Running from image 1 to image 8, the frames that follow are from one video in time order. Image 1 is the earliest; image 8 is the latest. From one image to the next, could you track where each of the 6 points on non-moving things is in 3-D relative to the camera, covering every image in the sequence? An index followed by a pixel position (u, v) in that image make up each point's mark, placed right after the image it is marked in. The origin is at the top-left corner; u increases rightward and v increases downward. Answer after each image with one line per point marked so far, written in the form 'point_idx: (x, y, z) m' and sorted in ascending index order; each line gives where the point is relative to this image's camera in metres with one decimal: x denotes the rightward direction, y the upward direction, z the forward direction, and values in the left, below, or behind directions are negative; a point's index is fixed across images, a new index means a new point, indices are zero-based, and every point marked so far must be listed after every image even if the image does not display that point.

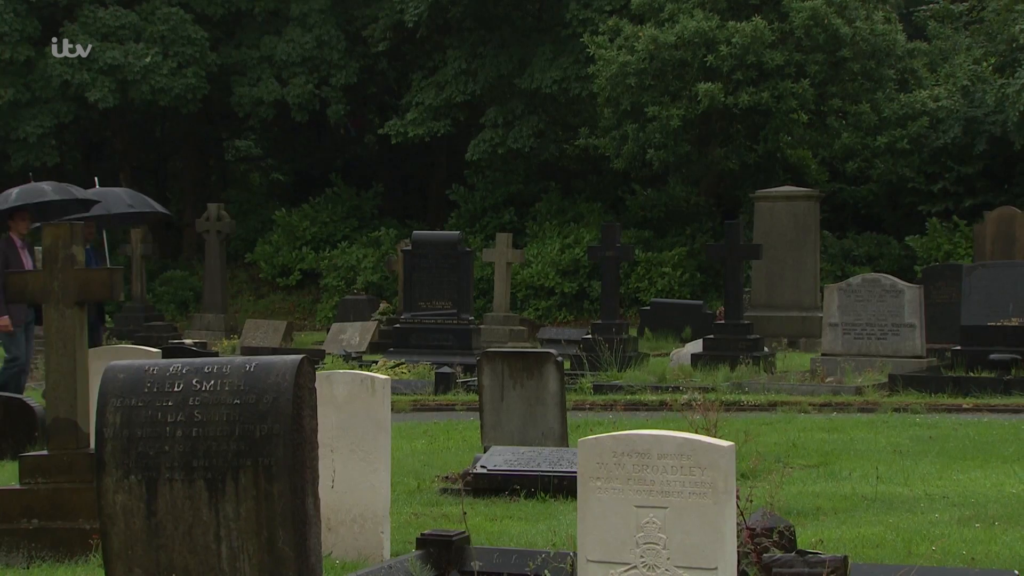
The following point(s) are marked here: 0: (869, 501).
0: (+2.7, -1.6, +7.9) m
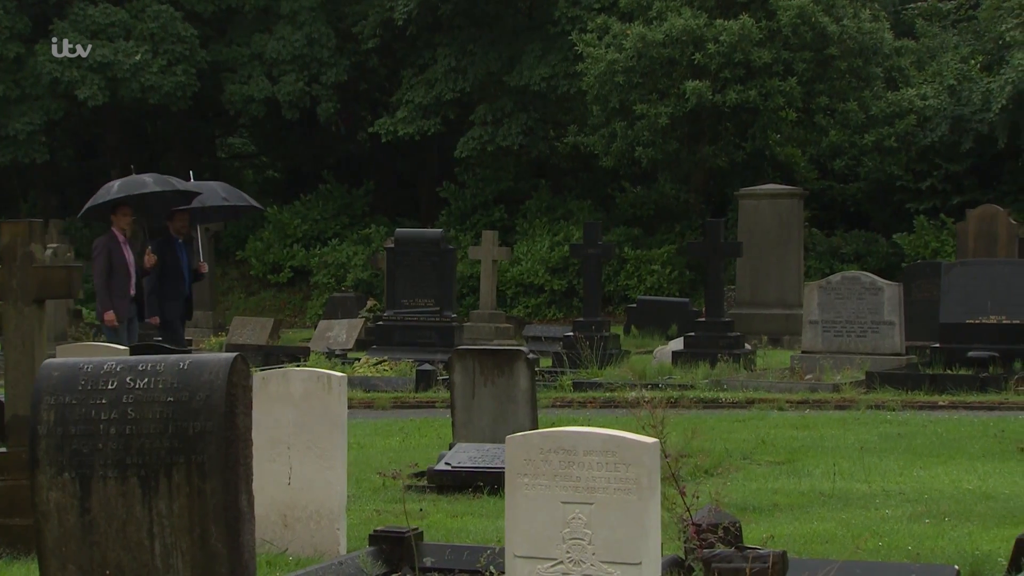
0: (+2.4, -1.6, +7.9) m
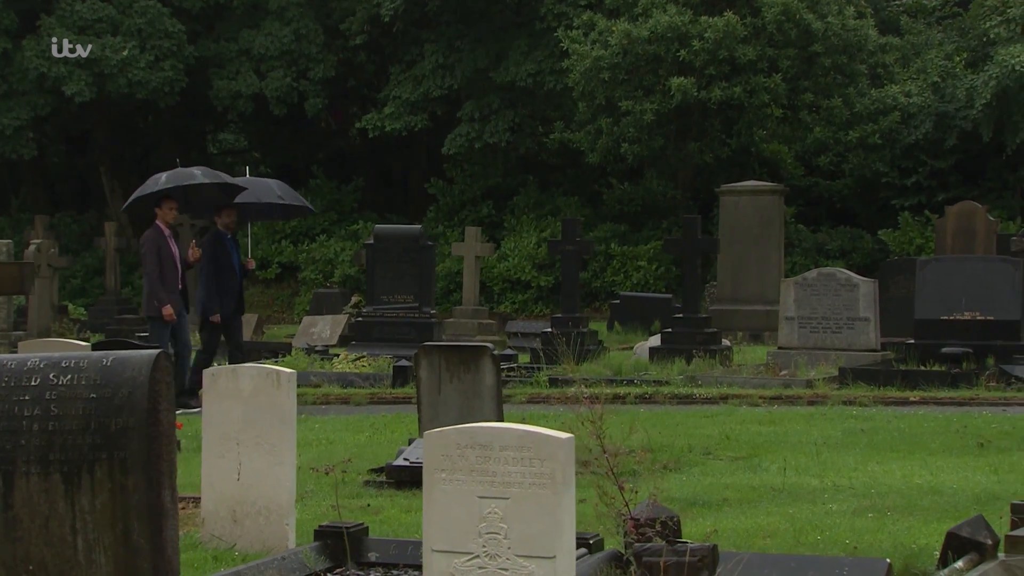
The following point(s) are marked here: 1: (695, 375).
0: (+2.0, -1.6, +8.0) m
1: (+3.1, -1.5, +17.3) m
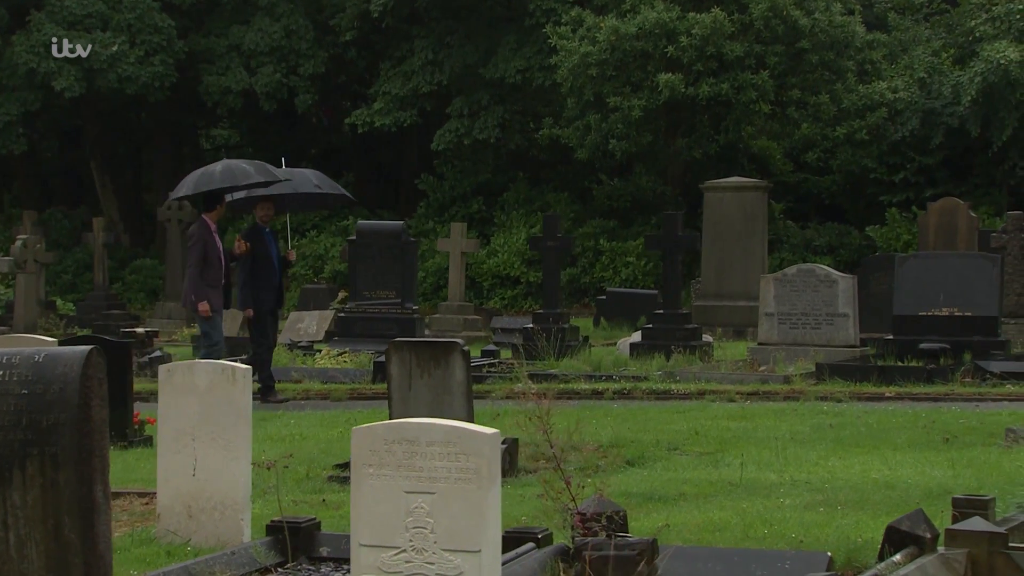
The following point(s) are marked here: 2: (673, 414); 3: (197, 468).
0: (+1.7, -1.6, +8.1) m
1: (+2.7, -1.4, +17.4) m
2: (+2.0, -1.6, +13.0) m
3: (-2.1, -1.2, +6.9) m
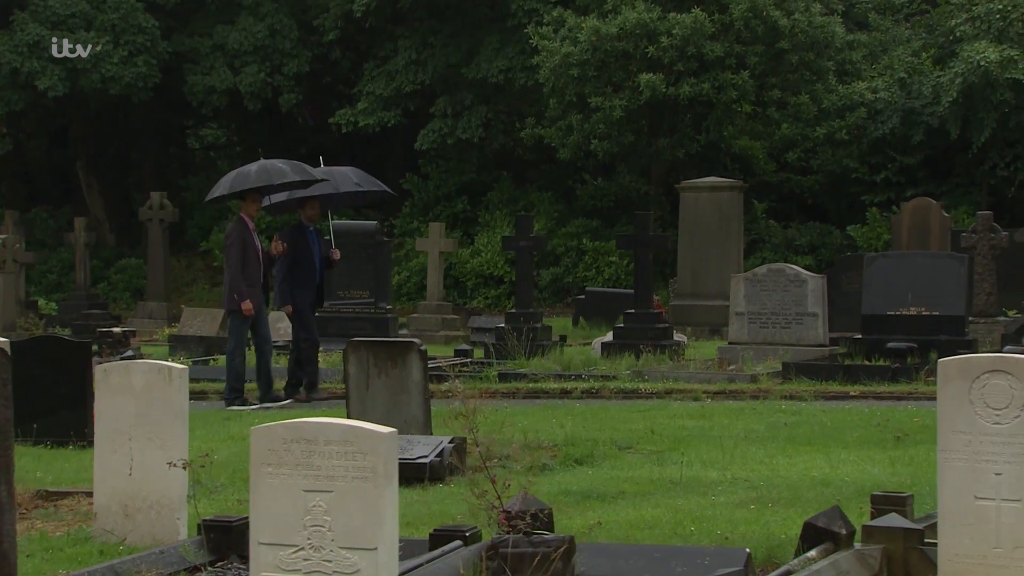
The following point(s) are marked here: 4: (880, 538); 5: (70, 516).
0: (+1.3, -1.6, +8.2) m
1: (+2.2, -1.4, +17.5) m
2: (+1.6, -1.6, +13.1) m
3: (-2.6, -1.2, +6.9) m
4: (+2.1, -1.5, +5.9) m
5: (-3.4, -1.8, +7.9) m
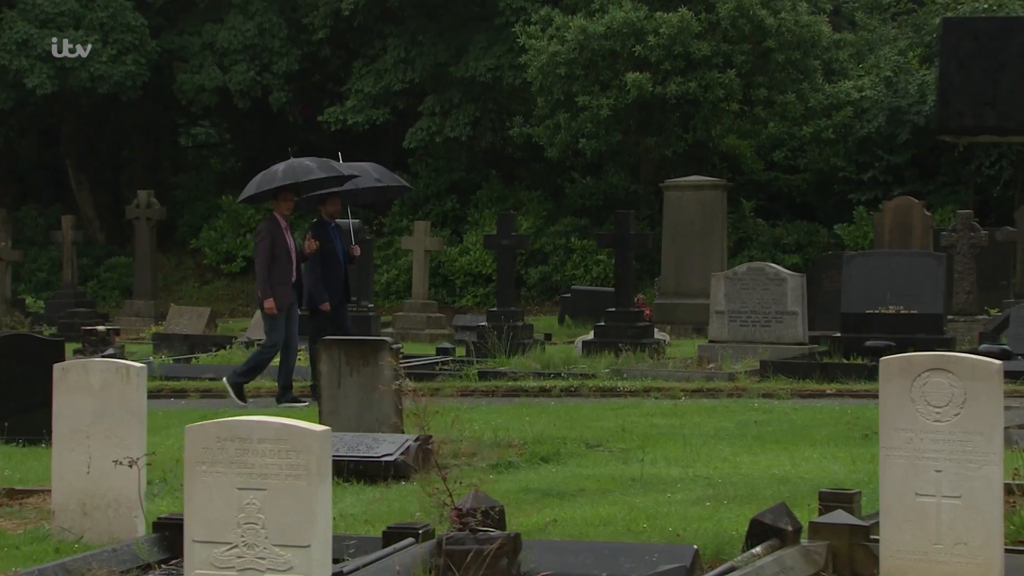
0: (+1.0, -1.6, +8.3) m
1: (+1.9, -1.4, +17.6) m
2: (+1.2, -1.6, +13.2) m
3: (-2.9, -1.2, +7.0) m
4: (+1.8, -1.4, +6.0) m
5: (-3.7, -1.7, +7.9) m
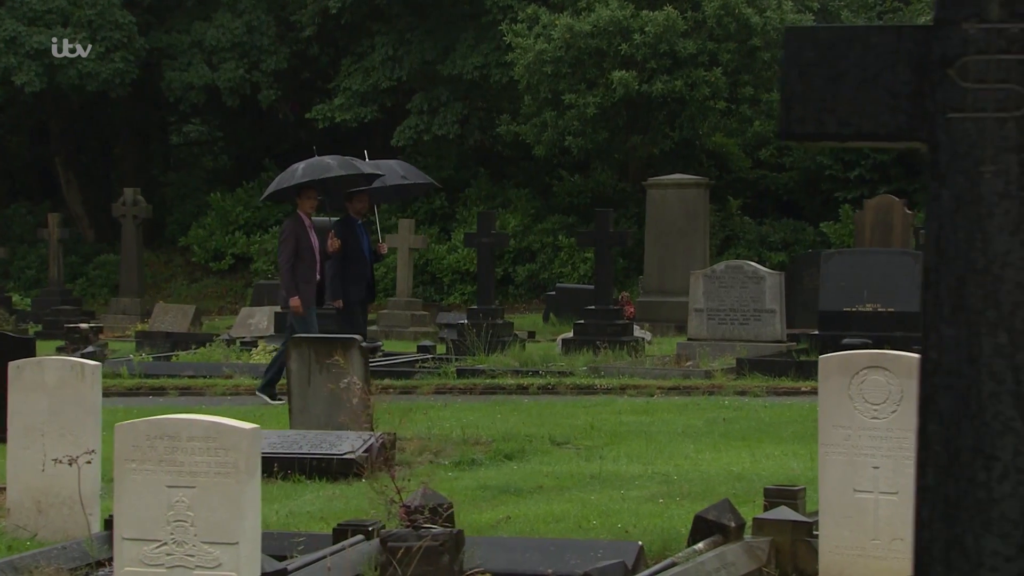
0: (+0.6, -1.5, +8.3) m
1: (+1.5, -1.3, +17.6) m
2: (+0.9, -1.6, +13.2) m
3: (-3.2, -1.2, +7.0) m
4: (+1.5, -1.4, +6.1) m
5: (-4.0, -1.7, +8.0) m
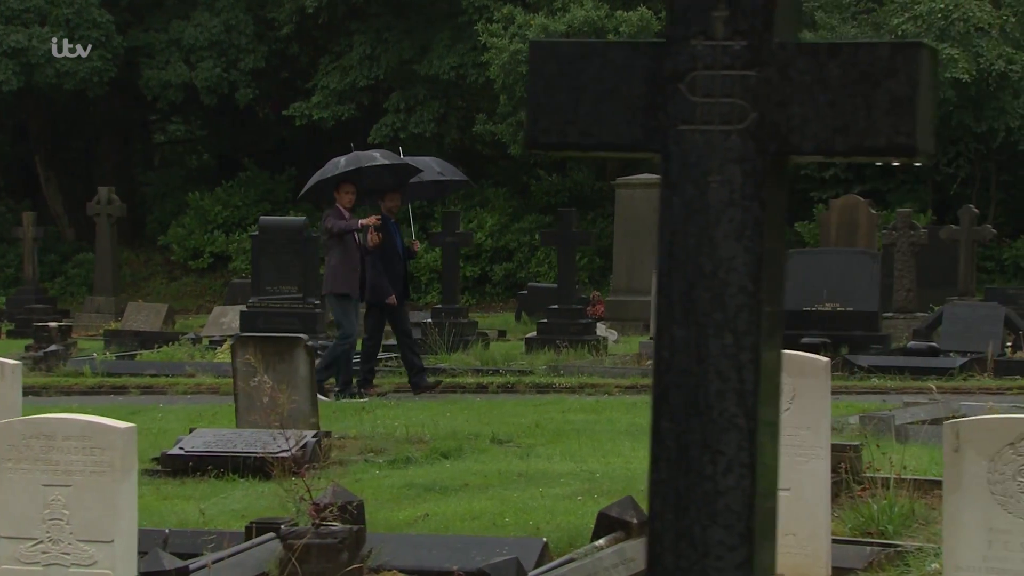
0: (0.0, -1.6, +8.4) m
1: (+0.8, -1.3, +17.7) m
2: (+0.2, -1.6, +13.3) m
3: (-3.8, -1.2, +7.1) m
4: (+1.0, -1.4, +6.2) m
5: (-4.6, -1.7, +8.0) m
